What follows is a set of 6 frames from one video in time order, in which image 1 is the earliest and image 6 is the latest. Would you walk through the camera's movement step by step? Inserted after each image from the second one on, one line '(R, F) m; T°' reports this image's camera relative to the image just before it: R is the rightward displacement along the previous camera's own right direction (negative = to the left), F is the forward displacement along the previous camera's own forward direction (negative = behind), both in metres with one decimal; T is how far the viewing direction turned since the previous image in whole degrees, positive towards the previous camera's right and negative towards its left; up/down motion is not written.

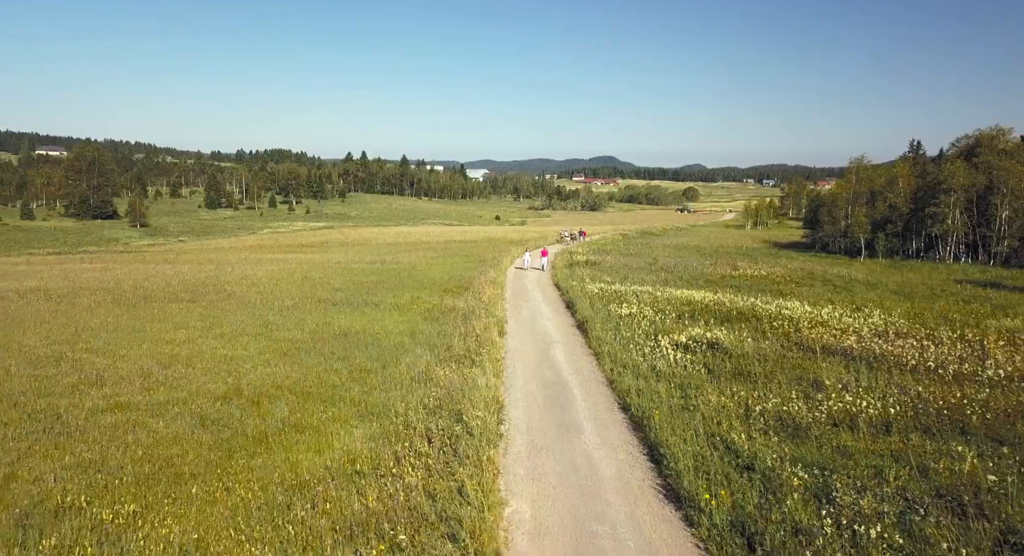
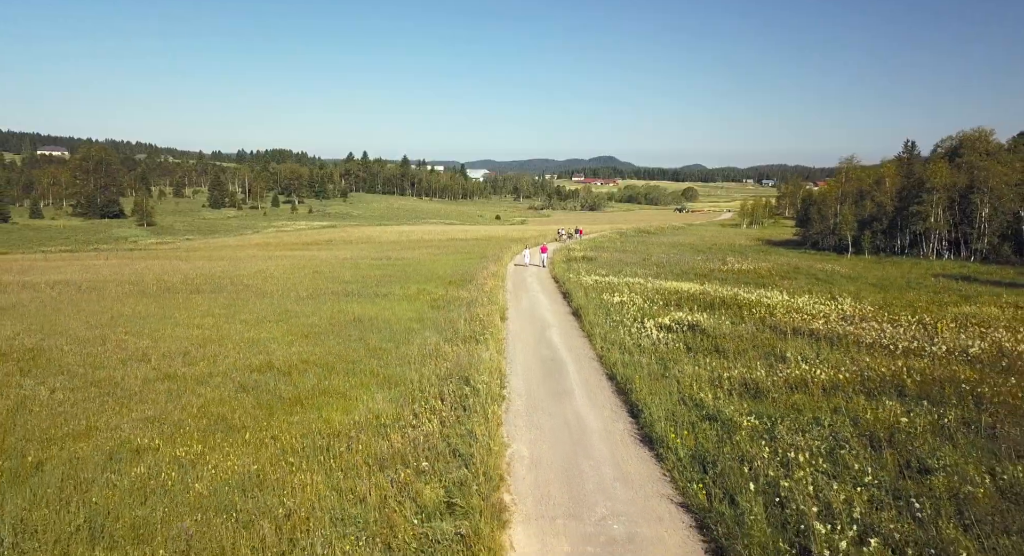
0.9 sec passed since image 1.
(0.0, -1.9) m; 0°
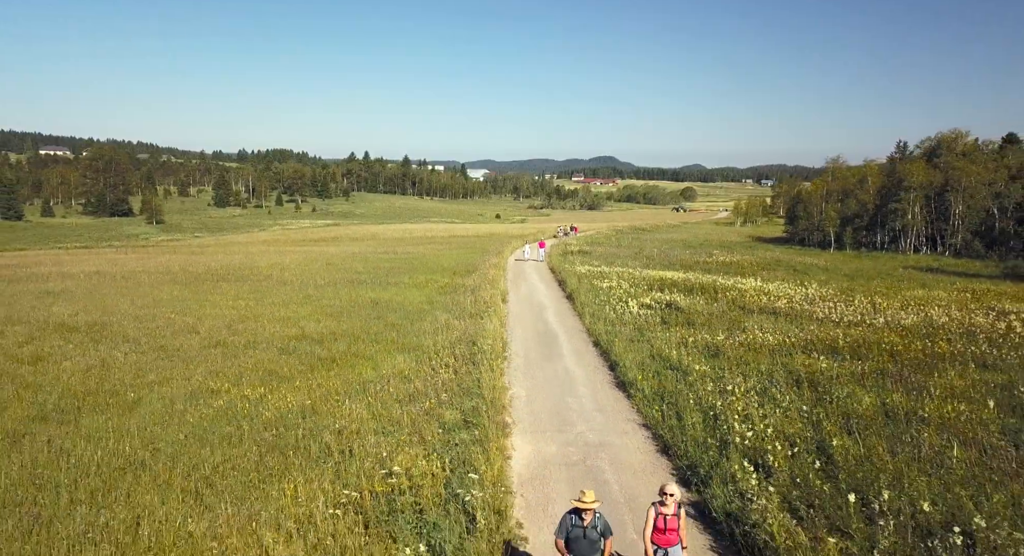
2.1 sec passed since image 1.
(0.0, -2.8) m; 0°
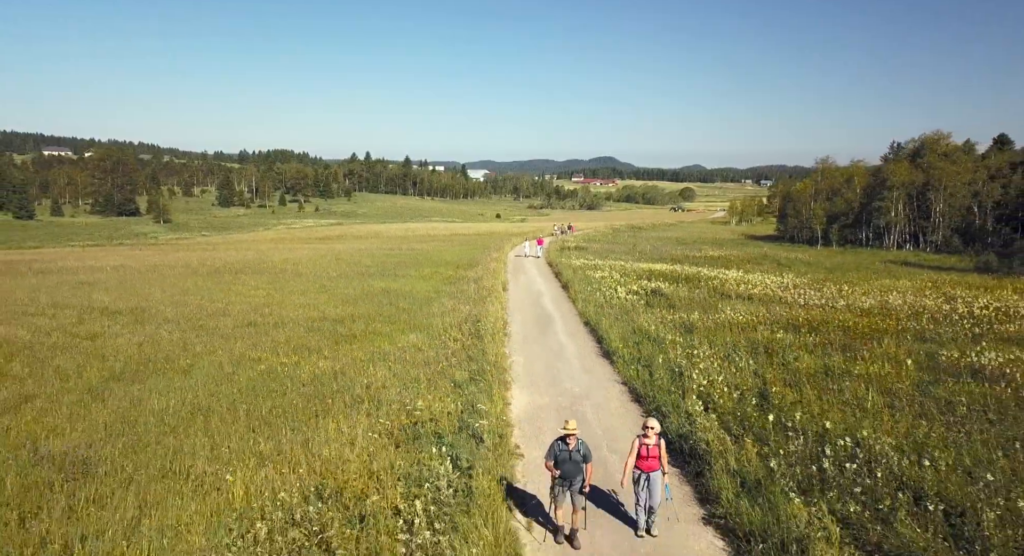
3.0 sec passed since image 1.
(0.0, -2.3) m; 0°
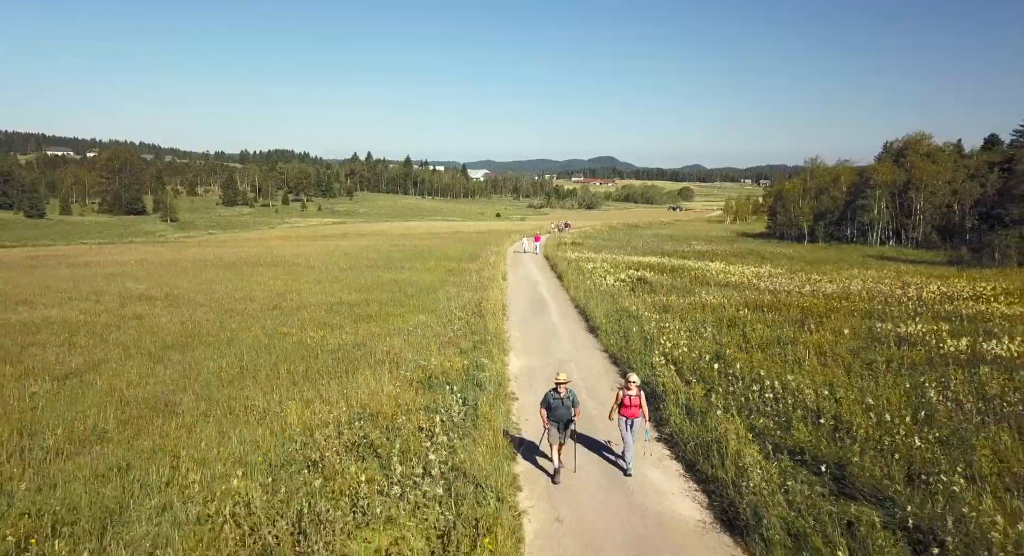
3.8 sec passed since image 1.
(+0.1, -2.4) m; 0°
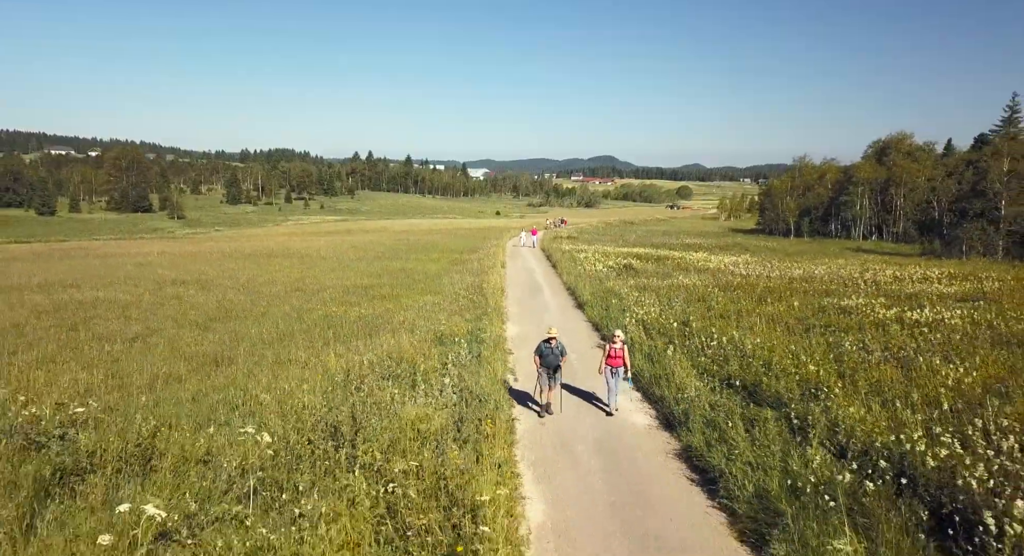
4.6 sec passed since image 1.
(+0.1, -2.7) m; 0°
